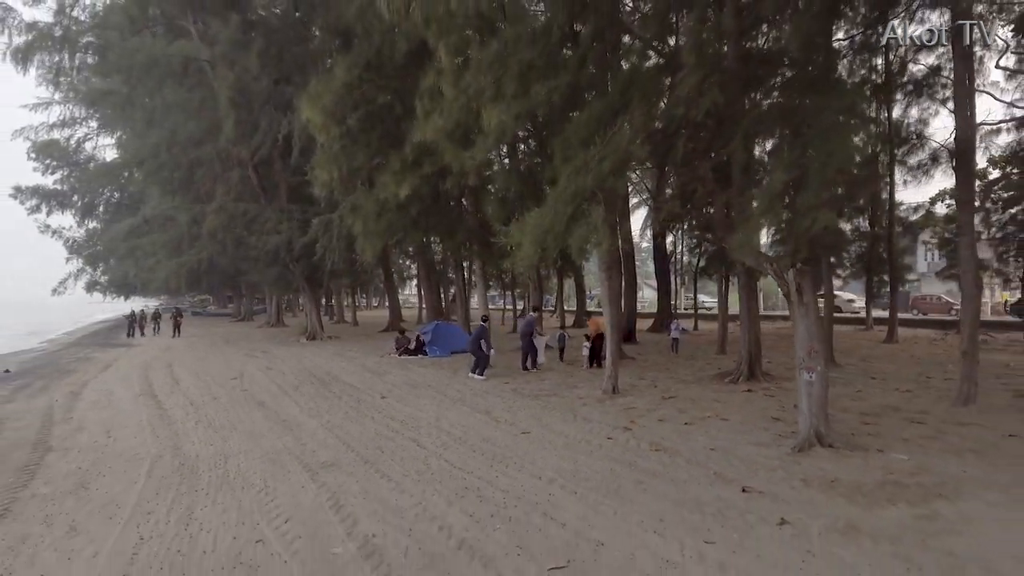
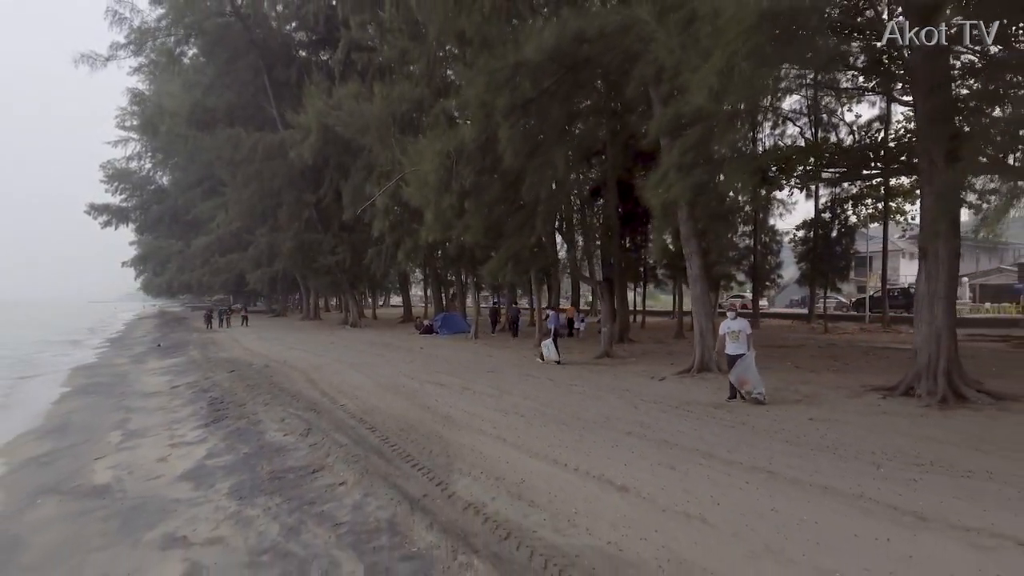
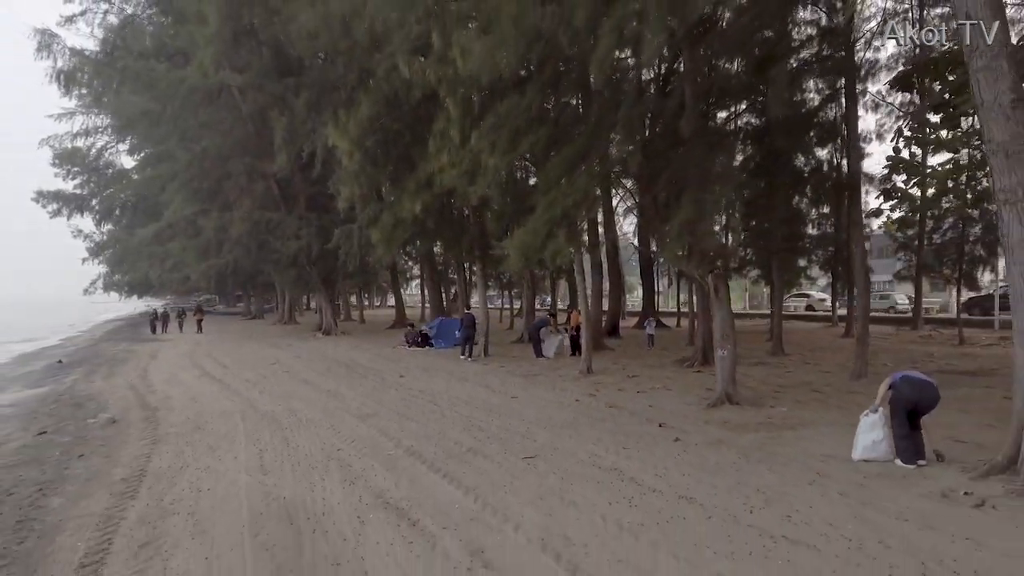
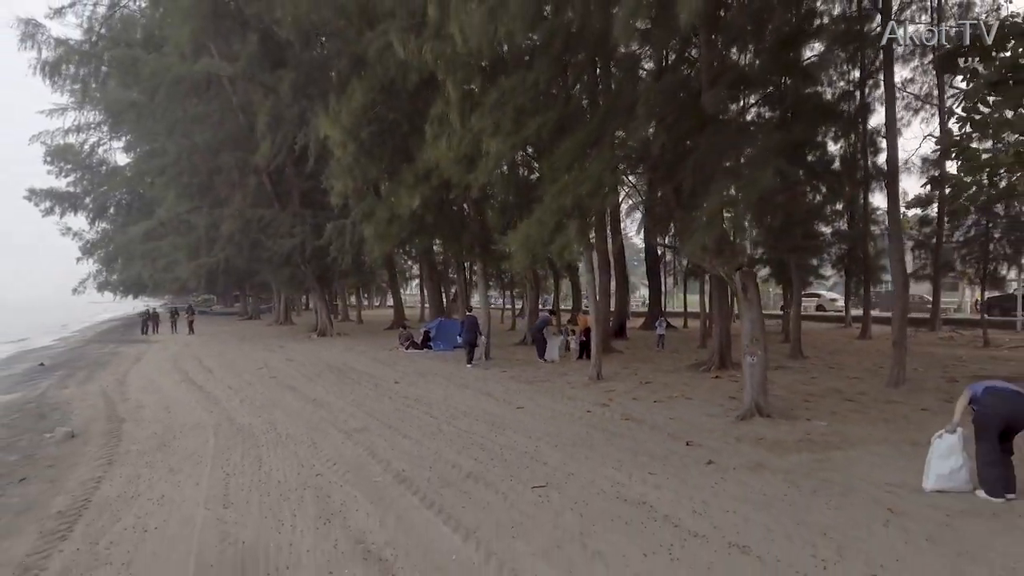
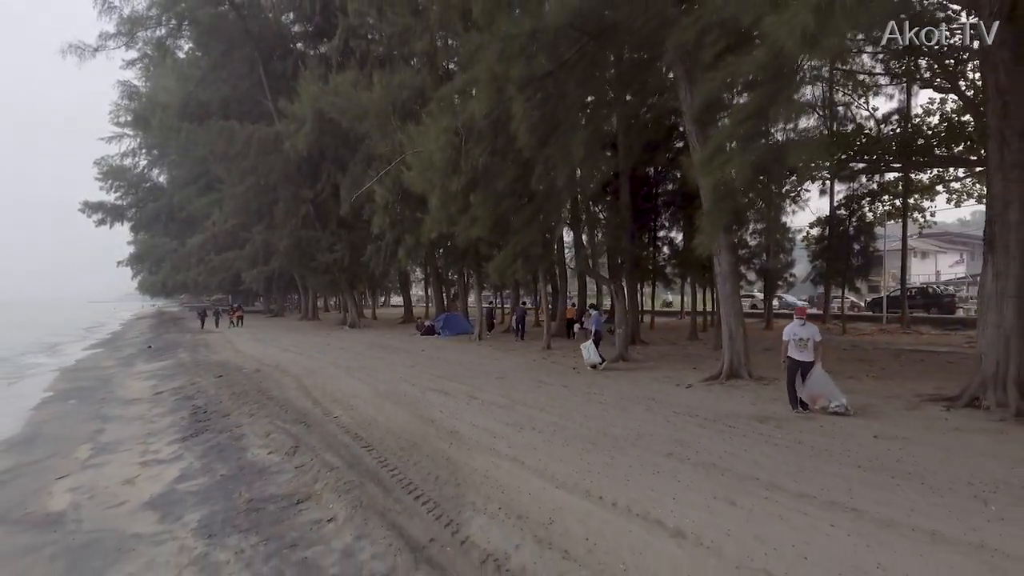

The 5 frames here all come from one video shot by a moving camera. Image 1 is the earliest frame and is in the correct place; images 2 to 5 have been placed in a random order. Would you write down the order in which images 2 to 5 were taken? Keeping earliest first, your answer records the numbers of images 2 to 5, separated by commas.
4, 3, 5, 2
